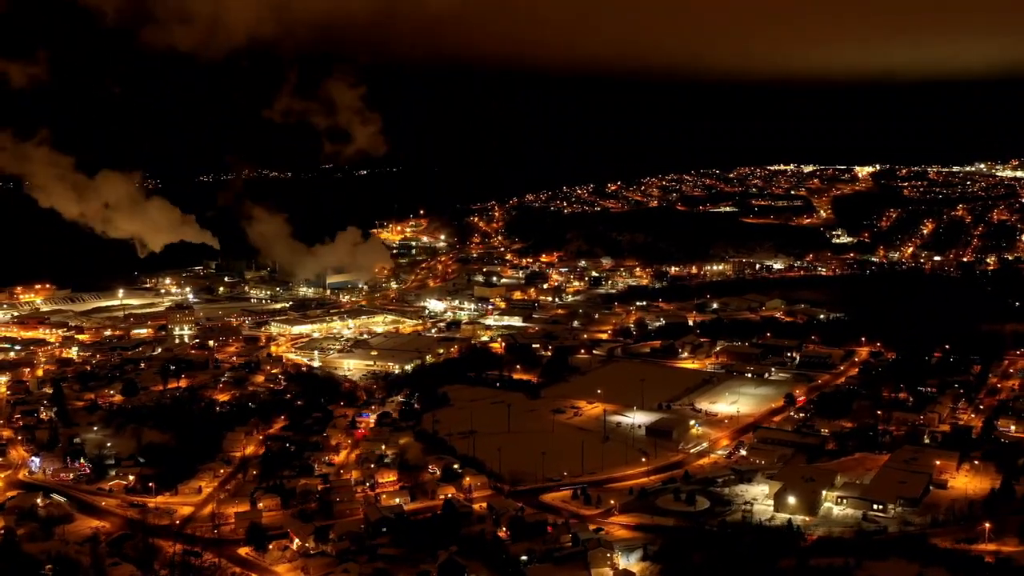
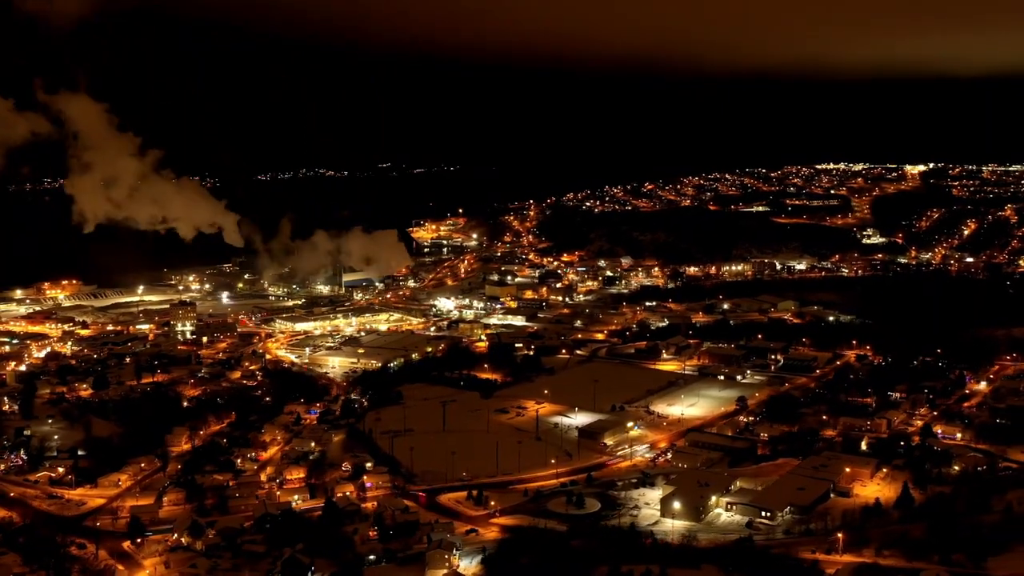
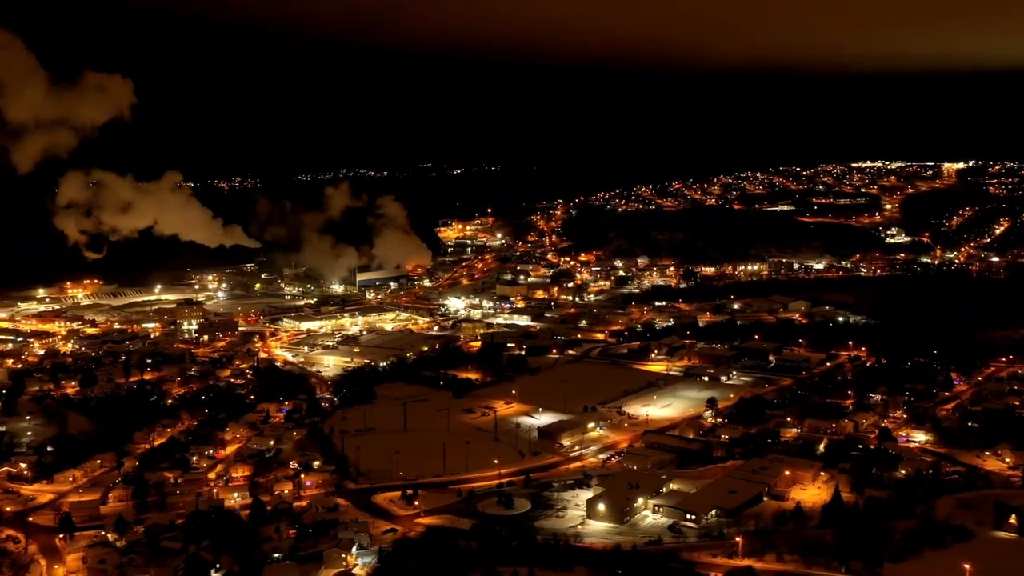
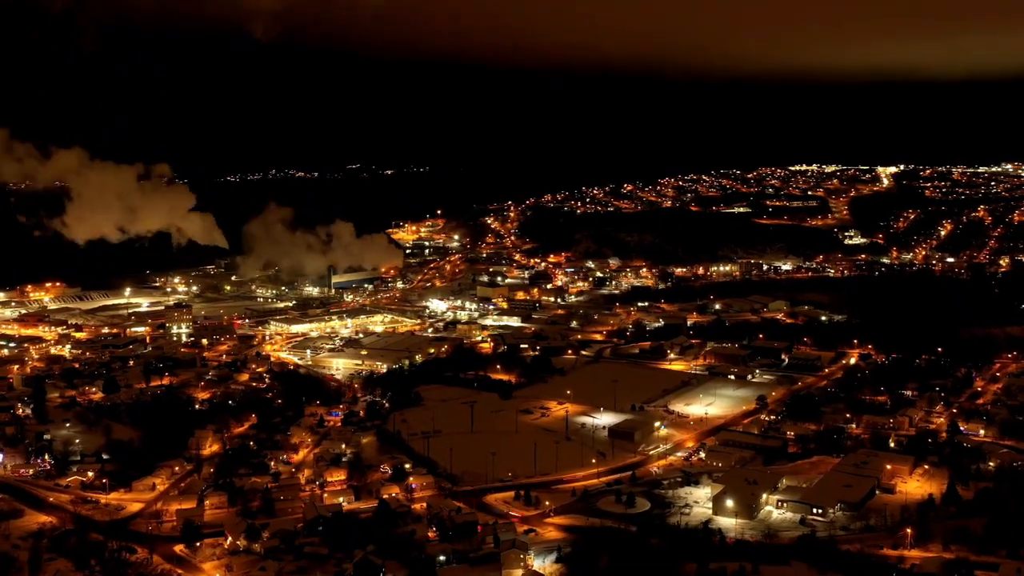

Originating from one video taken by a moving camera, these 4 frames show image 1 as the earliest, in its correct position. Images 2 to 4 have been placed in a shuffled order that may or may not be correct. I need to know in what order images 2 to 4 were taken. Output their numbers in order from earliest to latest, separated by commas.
2, 3, 4
